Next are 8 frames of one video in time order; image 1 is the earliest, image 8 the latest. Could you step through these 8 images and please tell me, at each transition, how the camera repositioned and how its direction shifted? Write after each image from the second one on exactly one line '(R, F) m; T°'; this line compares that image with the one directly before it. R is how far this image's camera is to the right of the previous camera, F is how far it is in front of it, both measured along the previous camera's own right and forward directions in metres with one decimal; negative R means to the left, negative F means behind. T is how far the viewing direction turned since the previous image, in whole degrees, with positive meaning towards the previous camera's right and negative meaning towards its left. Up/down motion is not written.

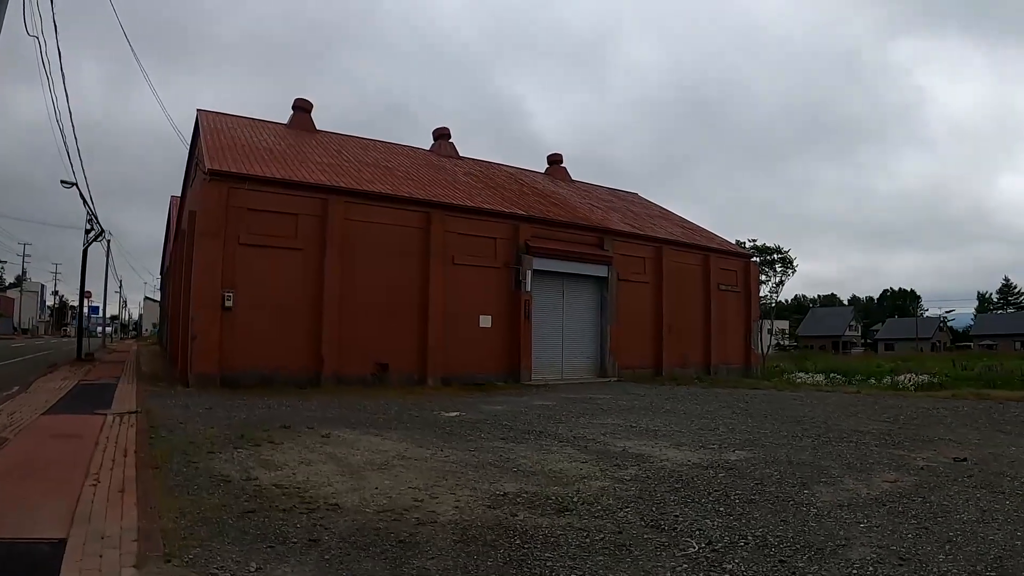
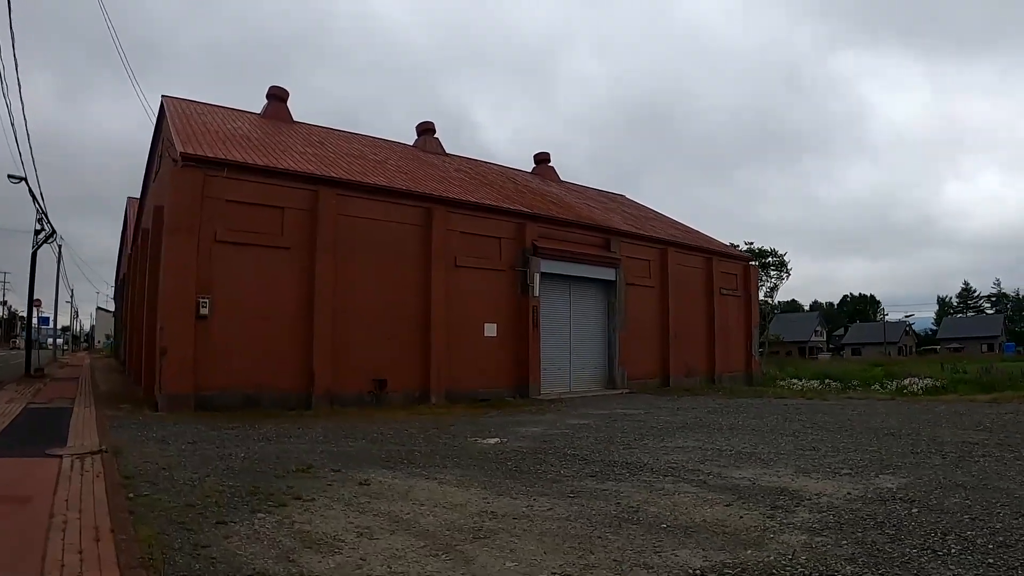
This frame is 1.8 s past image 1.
(-1.1, +2.0) m; +3°
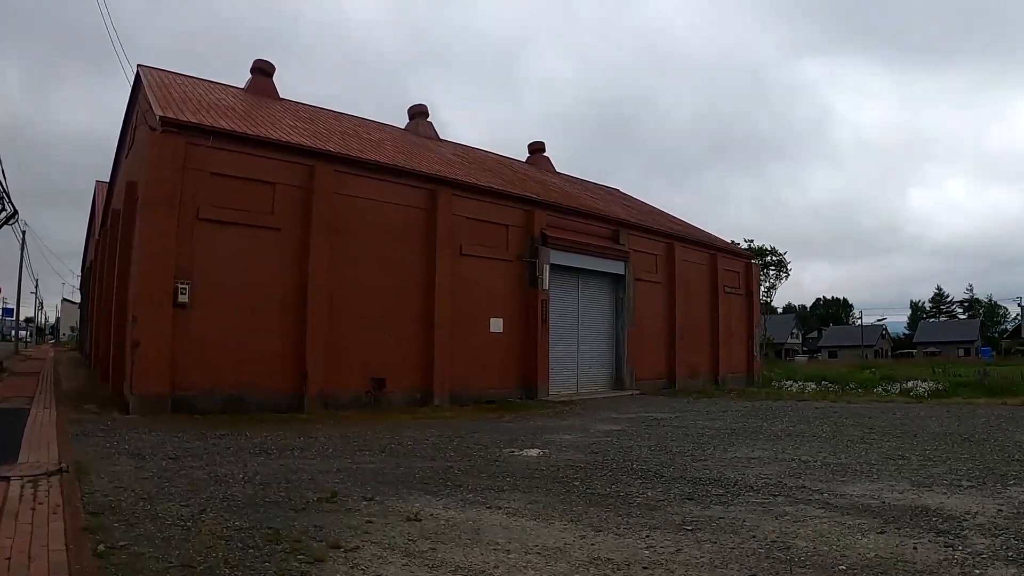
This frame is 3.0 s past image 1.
(-0.8, +1.5) m; +2°
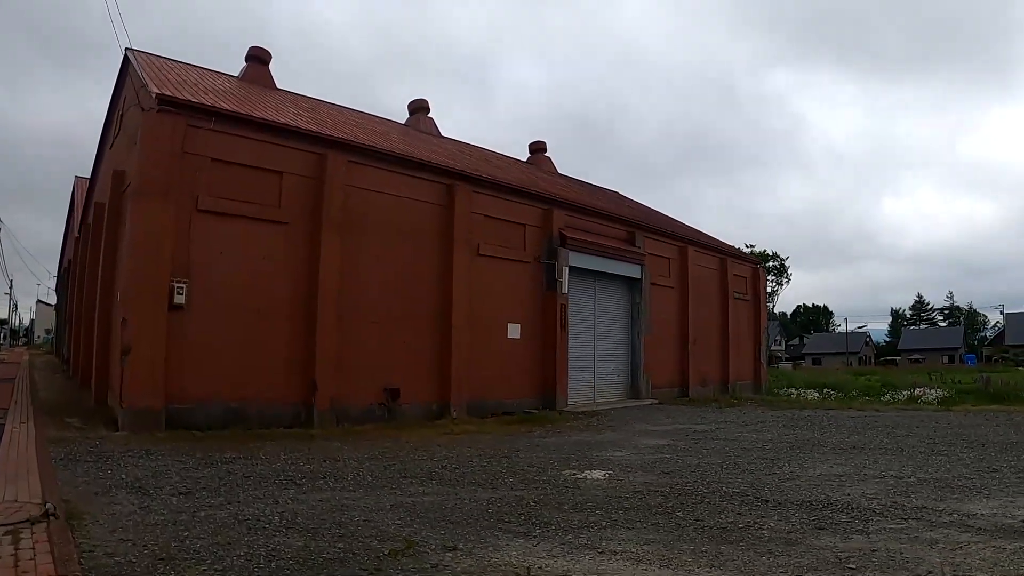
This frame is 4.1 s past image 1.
(-0.8, +1.1) m; +2°
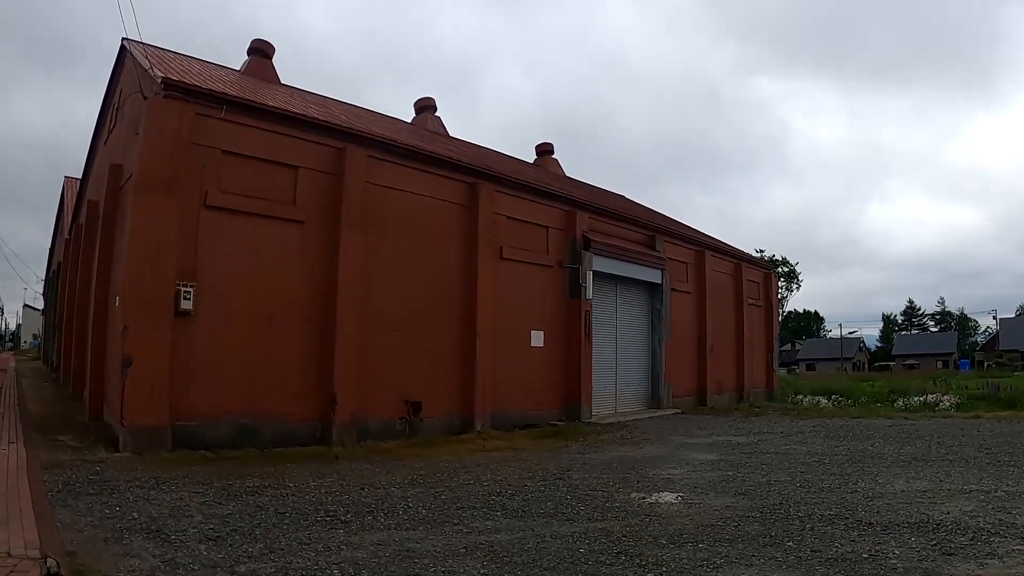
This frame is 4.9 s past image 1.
(-0.6, +0.9) m; +1°
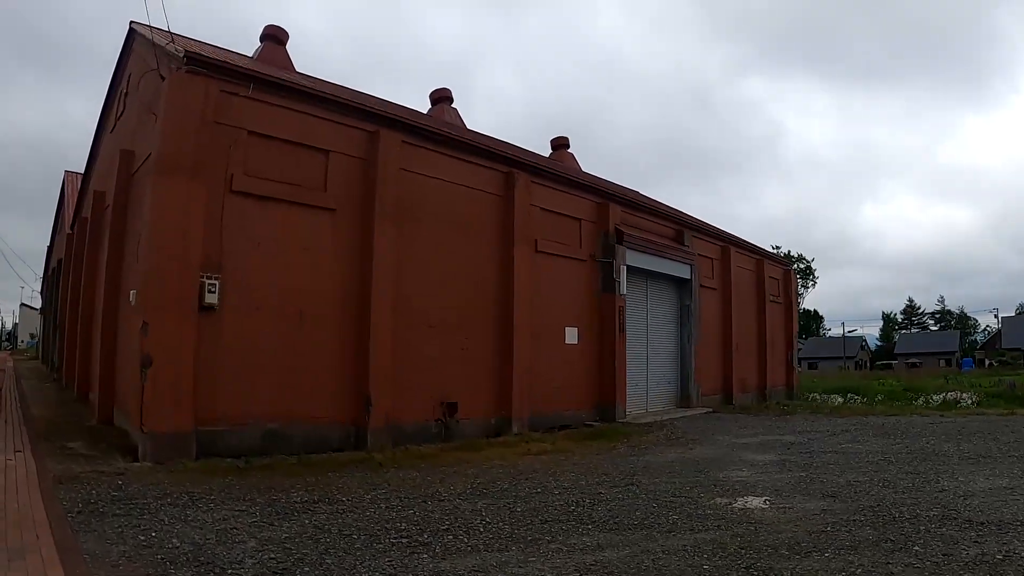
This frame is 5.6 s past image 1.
(-0.7, +0.7) m; 0°
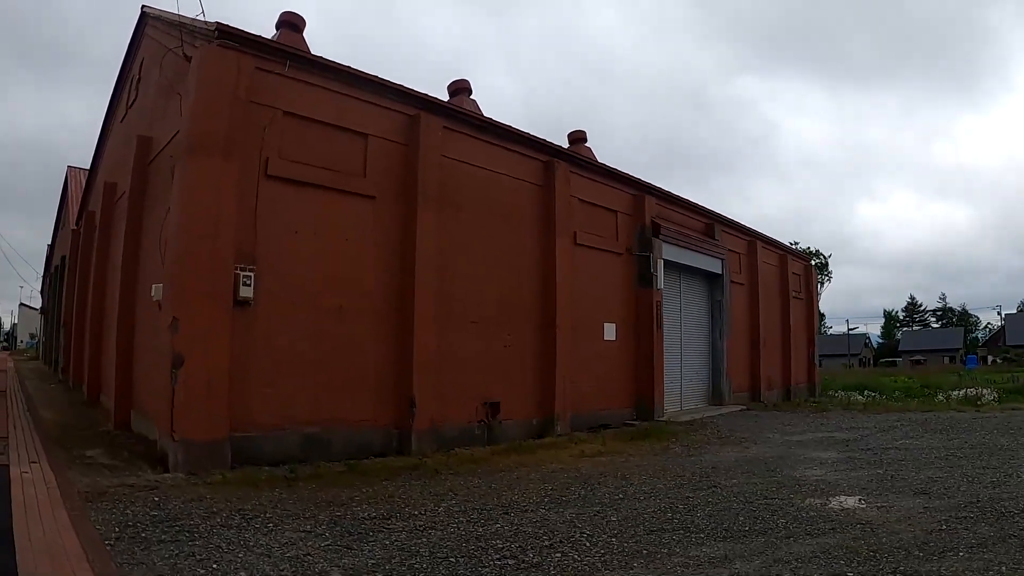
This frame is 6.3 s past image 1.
(-0.7, +0.6) m; 0°
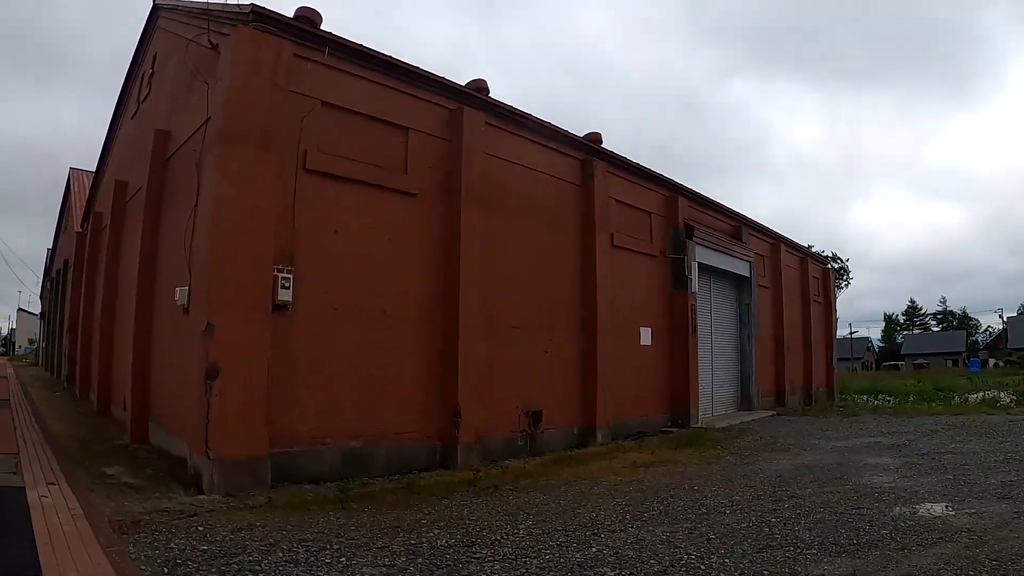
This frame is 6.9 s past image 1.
(-0.6, +0.4) m; 0°
